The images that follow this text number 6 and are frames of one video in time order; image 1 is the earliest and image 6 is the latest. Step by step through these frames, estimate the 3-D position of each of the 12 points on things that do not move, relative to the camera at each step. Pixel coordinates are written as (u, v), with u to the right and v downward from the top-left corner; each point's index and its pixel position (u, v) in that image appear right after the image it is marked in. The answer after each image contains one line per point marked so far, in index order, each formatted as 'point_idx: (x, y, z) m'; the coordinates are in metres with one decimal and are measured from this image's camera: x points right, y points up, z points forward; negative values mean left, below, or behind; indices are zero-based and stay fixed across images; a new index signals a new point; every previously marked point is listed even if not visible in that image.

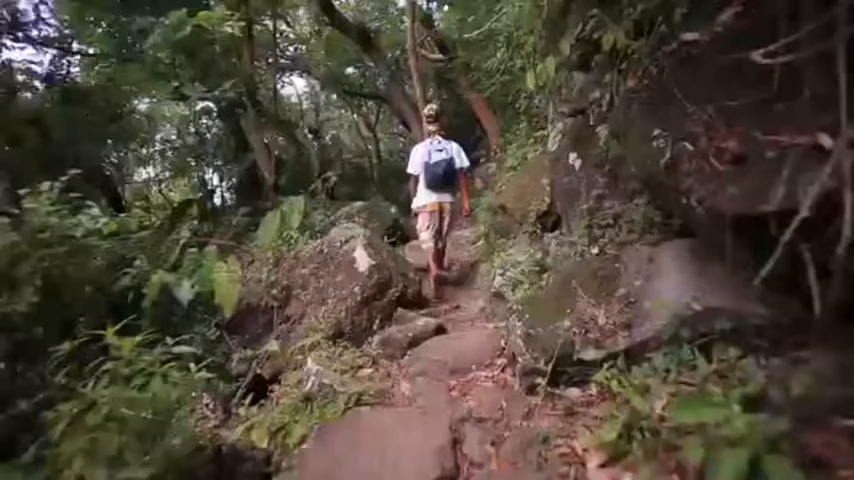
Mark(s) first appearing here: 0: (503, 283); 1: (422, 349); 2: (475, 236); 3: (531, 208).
0: (+1.0, -0.6, +6.4) m
1: (-0.1, -1.2, +5.4) m
2: (+1.2, +0.1, +11.3) m
3: (+1.8, +0.6, +8.4) m
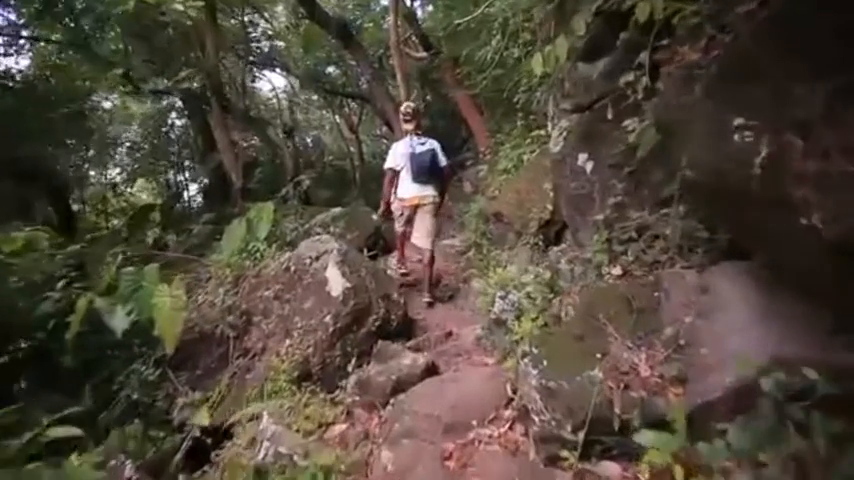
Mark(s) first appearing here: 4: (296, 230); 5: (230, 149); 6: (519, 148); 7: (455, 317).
0: (+0.9, -0.8, +5.3) m
1: (-0.2, -1.4, +4.3) m
2: (+0.8, -0.1, +10.3) m
3: (+1.6, +0.4, +7.4) m
4: (-2.5, +0.2, +9.0) m
5: (-4.5, +2.0, +10.7) m
6: (+2.0, +1.9, +10.2) m
7: (+0.4, -1.2, +7.4) m
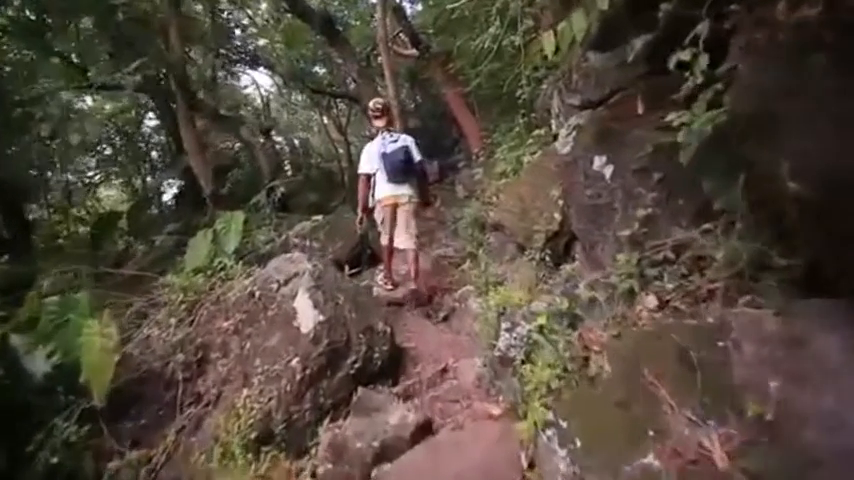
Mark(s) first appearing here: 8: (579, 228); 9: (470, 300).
0: (+0.8, -1.0, +4.4) m
1: (-0.2, -1.6, +3.3) m
2: (+0.7, -0.3, +9.3) m
3: (+1.5, +0.2, +6.4) m
4: (-2.7, -0.1, +8.0) m
5: (-4.7, +1.7, +9.7) m
6: (+1.8, +1.7, +9.3) m
7: (+0.3, -1.4, +6.4) m
8: (+1.7, +0.1, +5.3) m
9: (+0.7, -0.9, +7.3) m
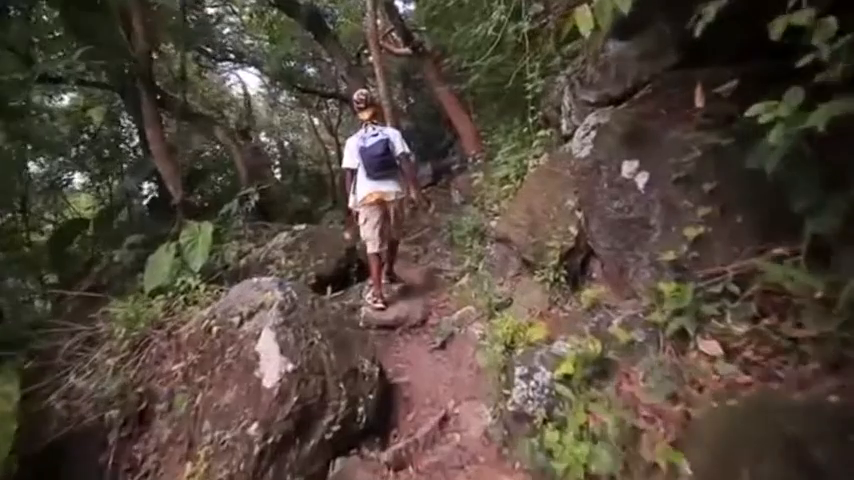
0: (+0.8, -1.2, +3.5) m
1: (-0.2, -1.8, +2.4) m
2: (+0.6, -0.6, +8.4) m
3: (+1.4, 0.0, +5.6) m
4: (-2.8, -0.3, +7.0) m
5: (-4.8, +1.5, +8.7) m
6: (+1.7, +1.5, +8.4) m
7: (+0.3, -1.6, +5.5) m
8: (+1.7, -0.1, +4.5) m
9: (+0.6, -1.1, +6.4) m
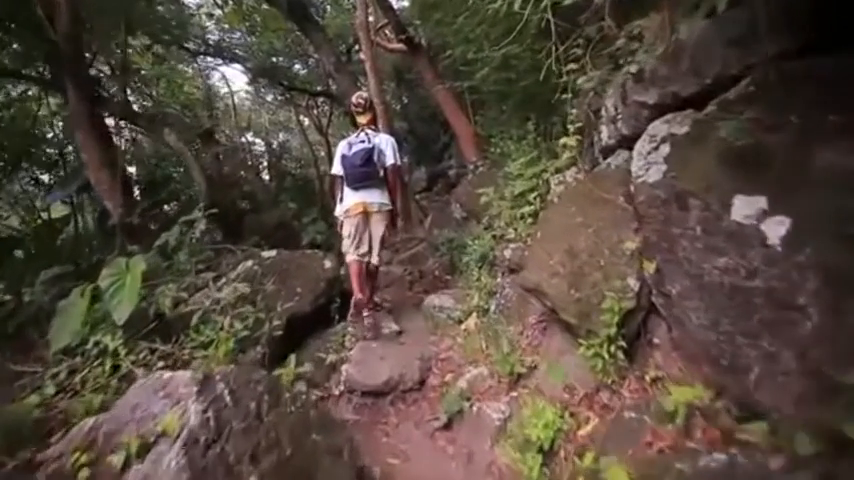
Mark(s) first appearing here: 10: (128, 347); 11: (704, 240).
0: (+0.8, -1.6, +1.9) m
1: (-0.2, -2.3, +0.8) m
2: (+0.5, -1.0, +6.9) m
3: (+1.4, -0.5, +4.0) m
4: (-2.8, -0.7, +5.4) m
5: (-4.8, +1.1, +7.1) m
6: (+1.7, +1.1, +6.8) m
7: (+0.3, -2.1, +3.9) m
8: (+1.7, -0.5, +2.9) m
9: (+0.6, -1.6, +4.8) m
10: (-3.1, -1.1, +4.8) m
11: (+1.8, 0.0, +2.9) m
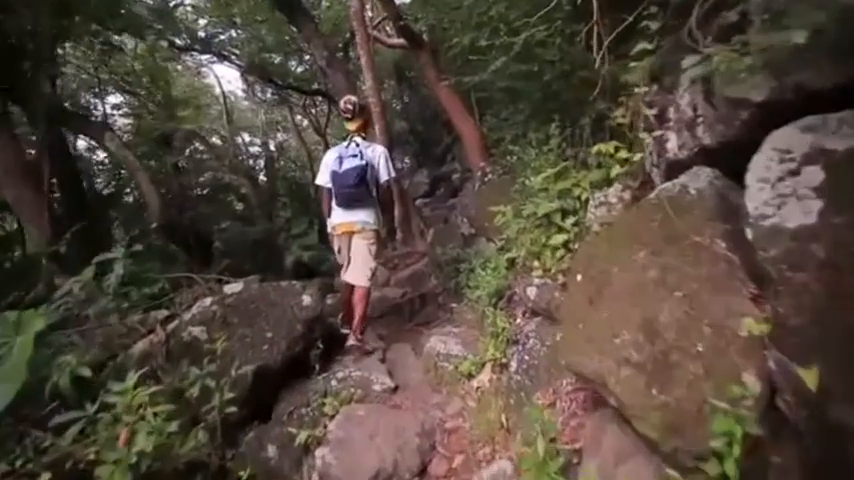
0: (+0.8, -2.0, +0.5) m
1: (-0.2, -2.7, -0.6) m
2: (+0.5, -1.4, +5.4) m
3: (+1.4, -0.9, +2.6) m
4: (-2.8, -1.1, +4.0) m
5: (-4.8, +0.7, +5.6) m
6: (+1.7, +0.7, +5.4) m
7: (+0.3, -2.5, +2.5) m
8: (+1.7, -0.9, +1.5) m
9: (+0.6, -2.0, +3.4) m
10: (-3.0, -1.5, +3.4) m
11: (+1.8, -0.4, +1.4) m
